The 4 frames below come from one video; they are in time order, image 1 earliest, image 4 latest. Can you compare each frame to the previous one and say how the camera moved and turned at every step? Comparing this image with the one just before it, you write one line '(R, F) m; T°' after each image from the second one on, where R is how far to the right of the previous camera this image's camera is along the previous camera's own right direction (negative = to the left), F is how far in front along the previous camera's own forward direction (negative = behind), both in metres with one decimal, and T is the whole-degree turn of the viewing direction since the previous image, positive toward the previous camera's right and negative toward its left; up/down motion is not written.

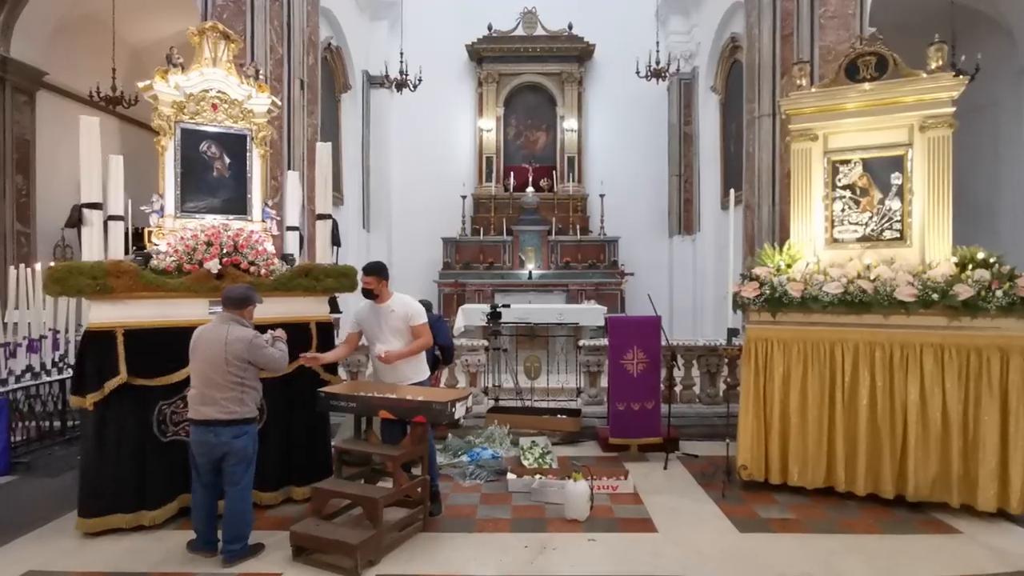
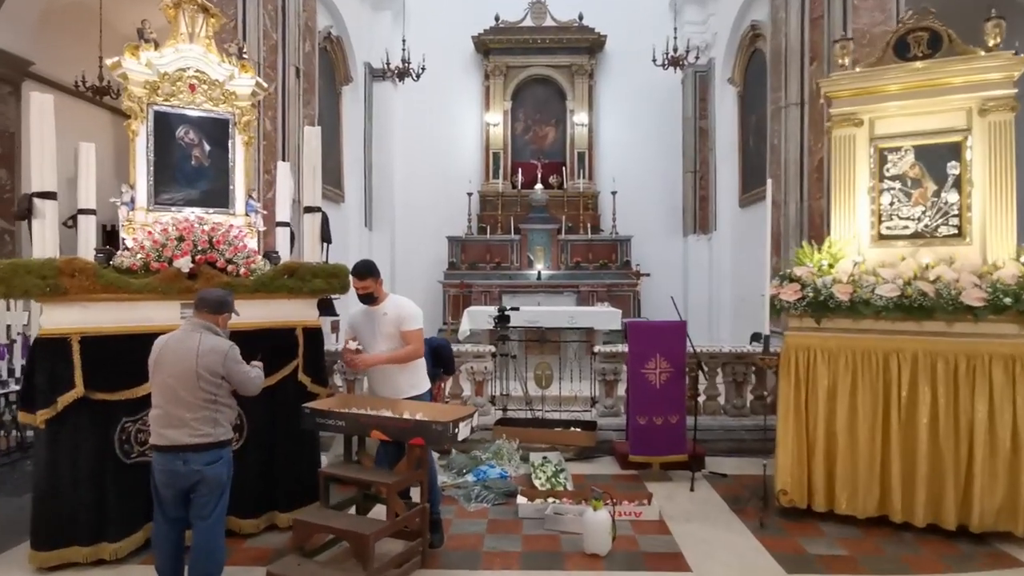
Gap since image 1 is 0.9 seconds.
(0.0, +0.5) m; -1°
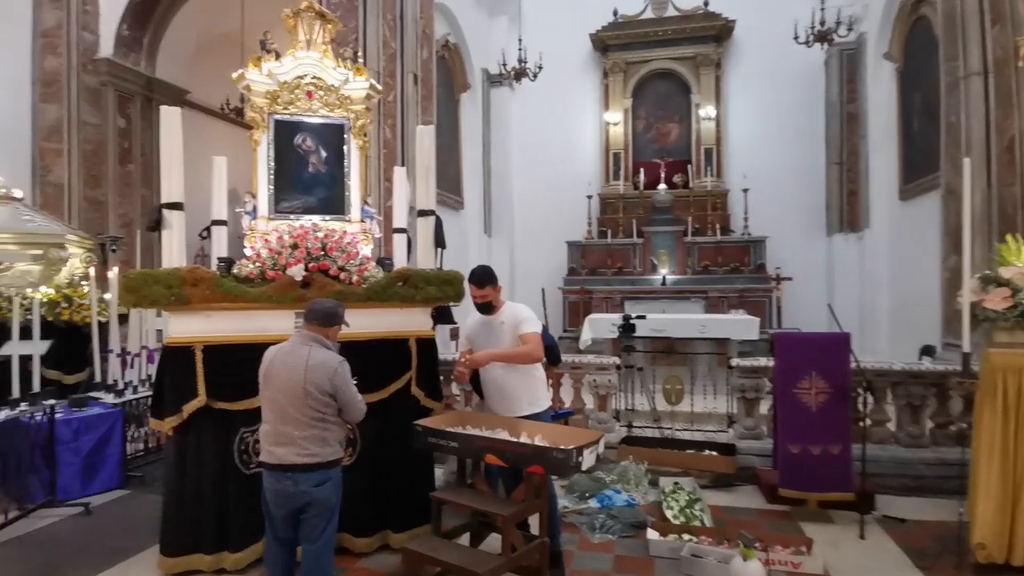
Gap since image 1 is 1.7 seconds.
(-0.1, +0.4) m; -11°
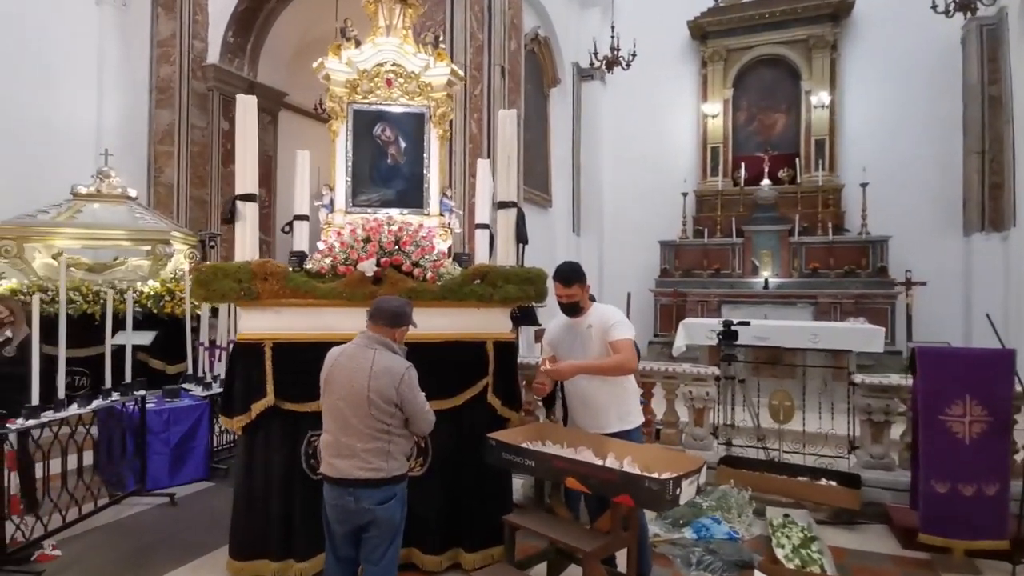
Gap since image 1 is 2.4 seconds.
(0.0, +0.3) m; -8°
